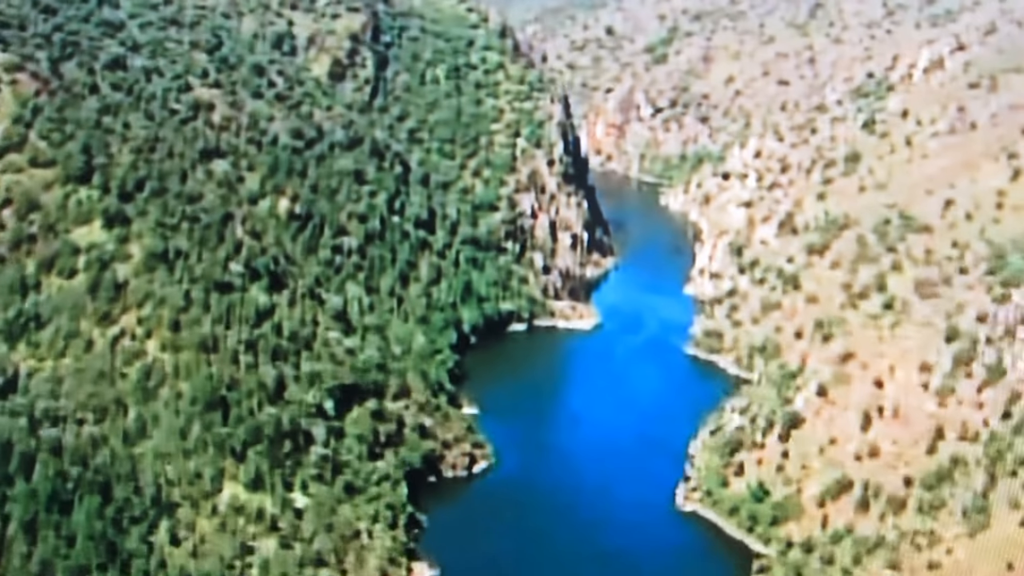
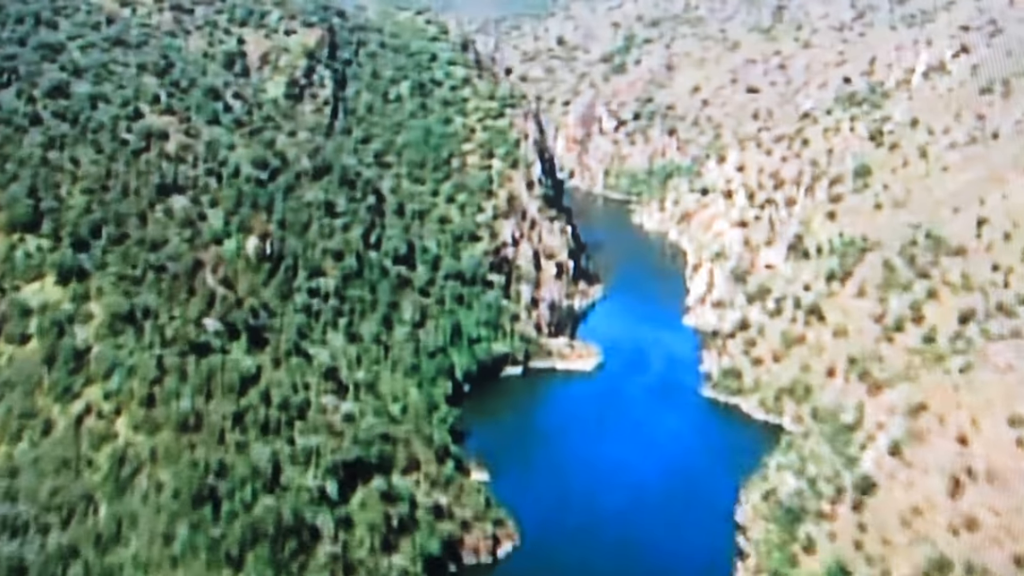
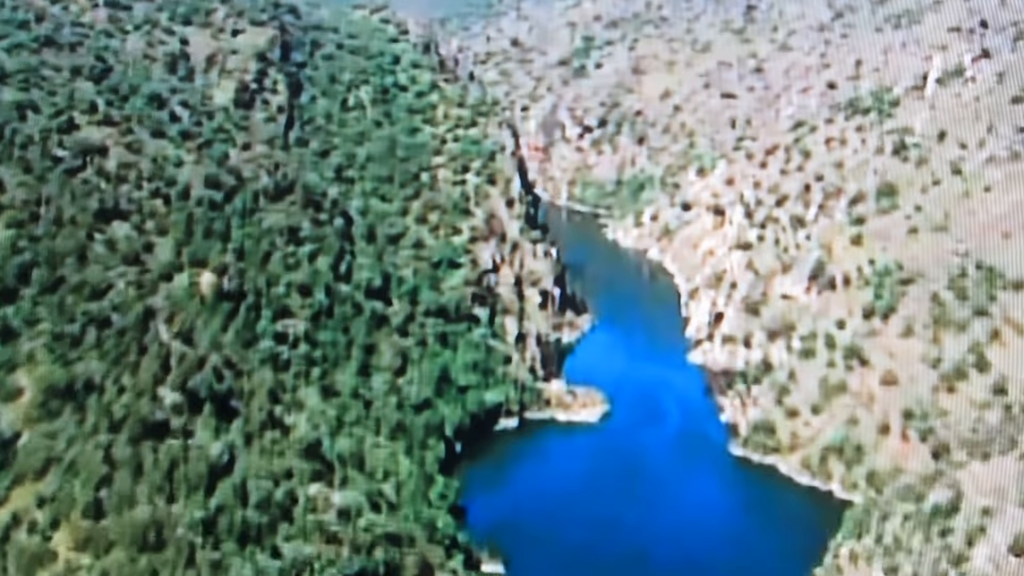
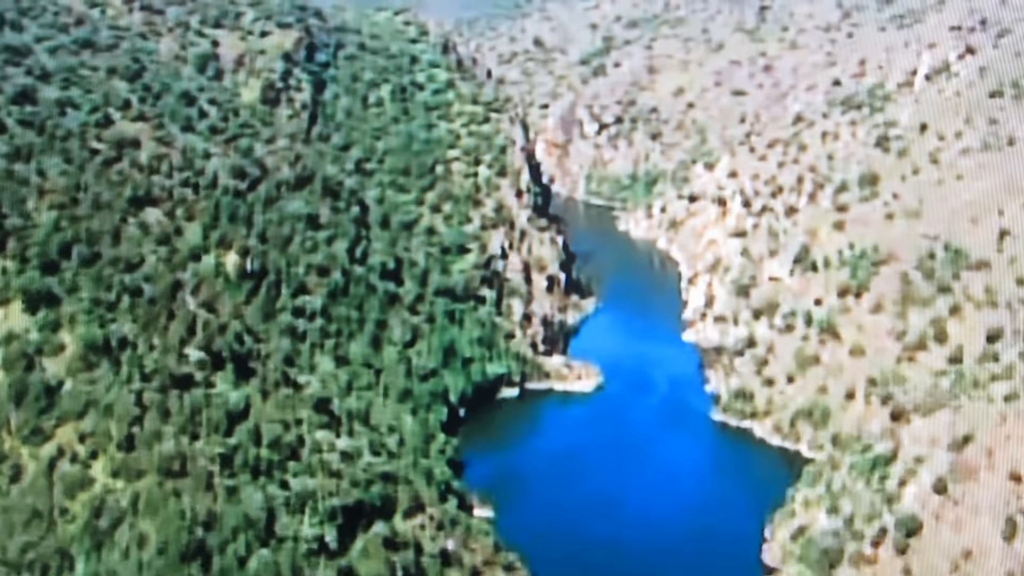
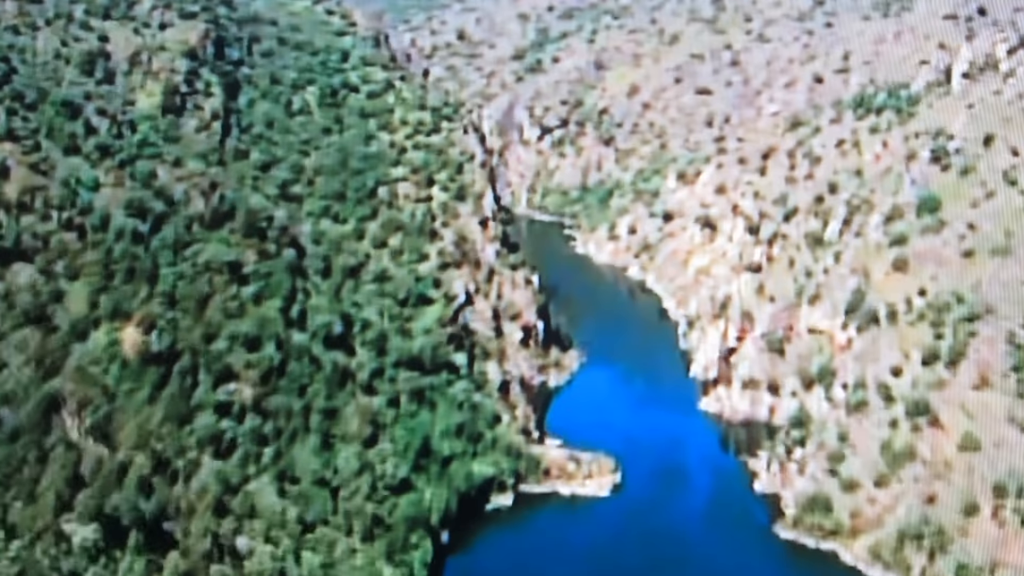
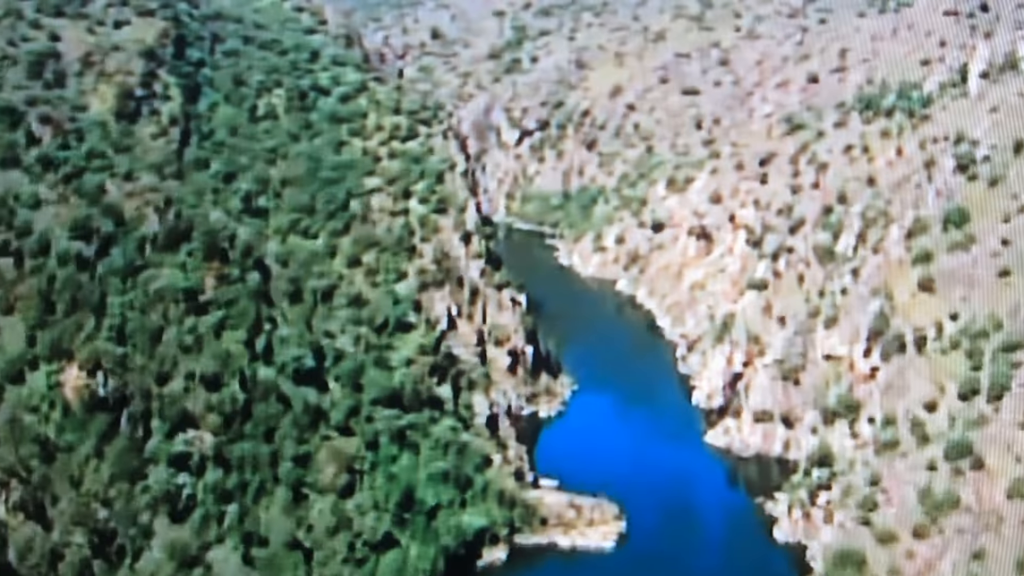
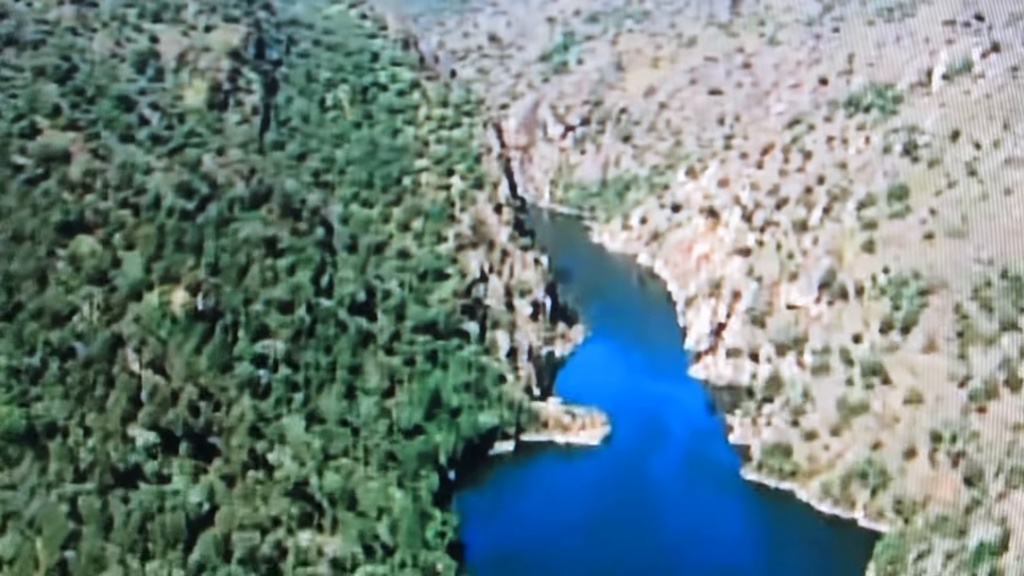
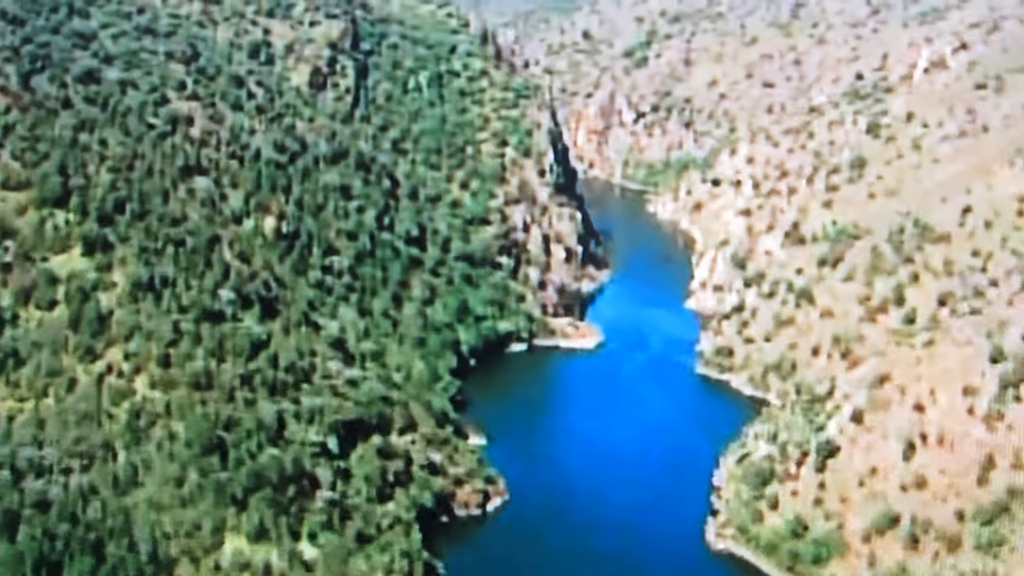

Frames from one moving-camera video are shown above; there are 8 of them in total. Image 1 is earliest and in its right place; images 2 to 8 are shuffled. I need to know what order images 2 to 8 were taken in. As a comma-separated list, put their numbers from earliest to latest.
8, 2, 4, 3, 7, 5, 6
